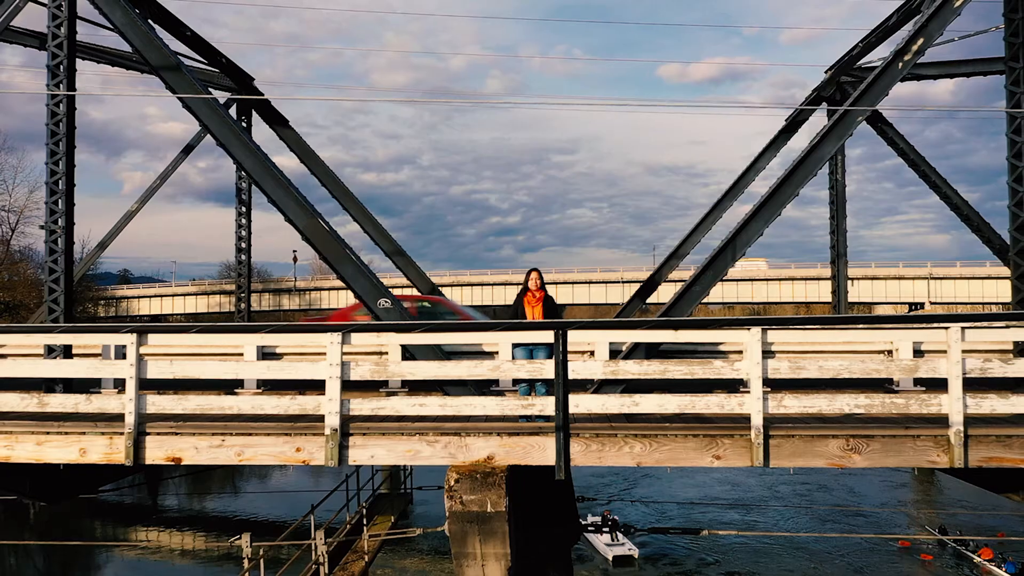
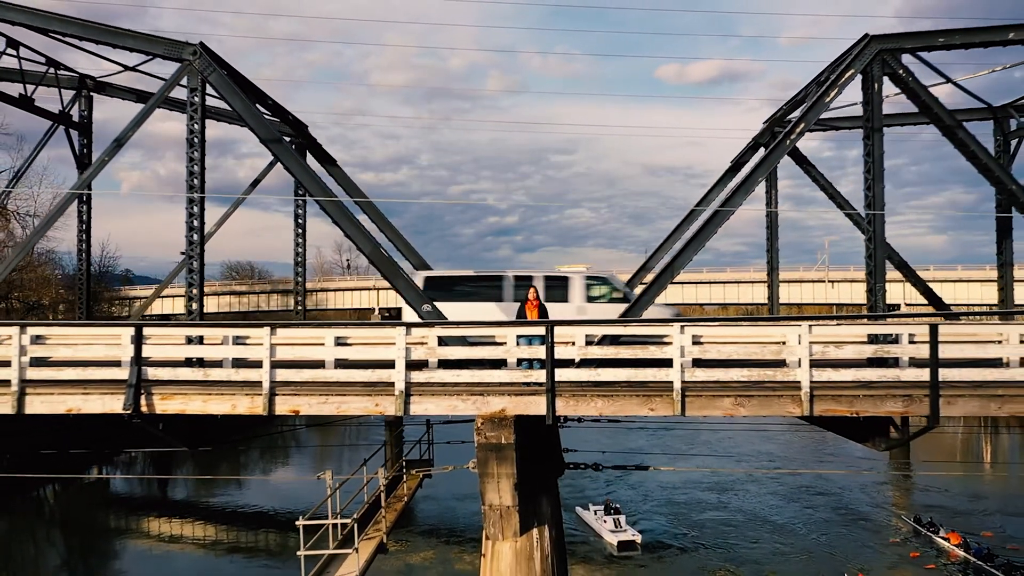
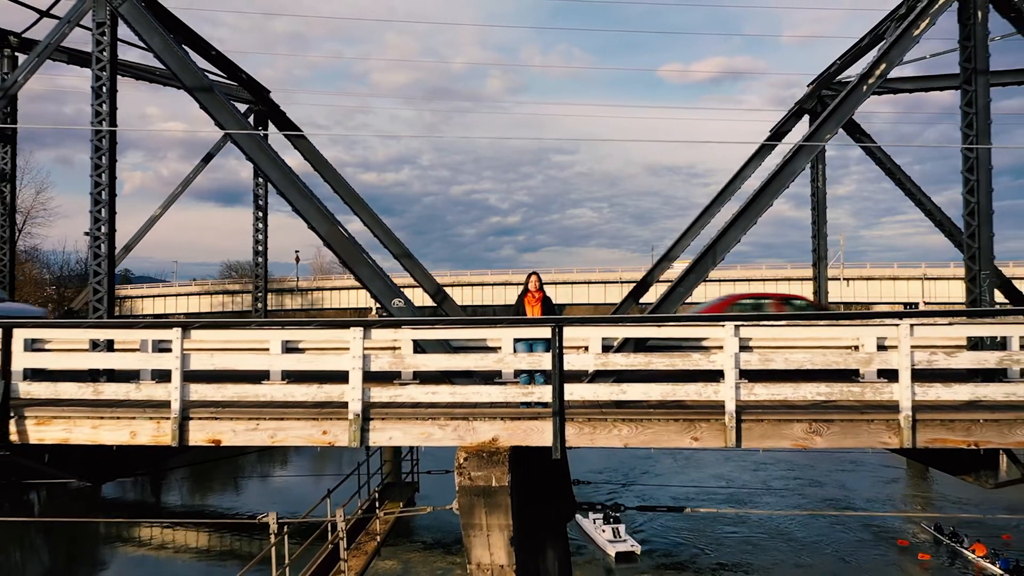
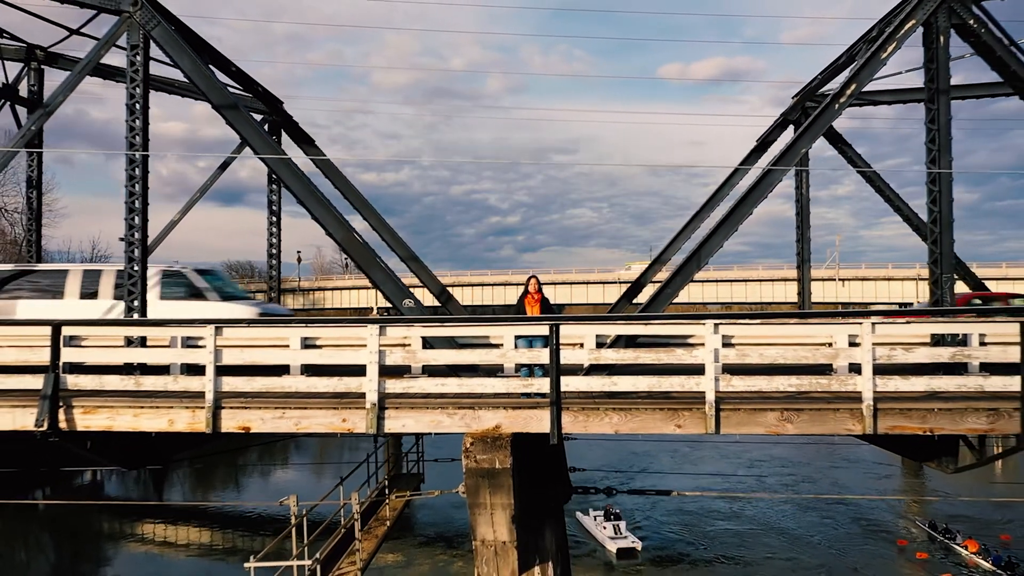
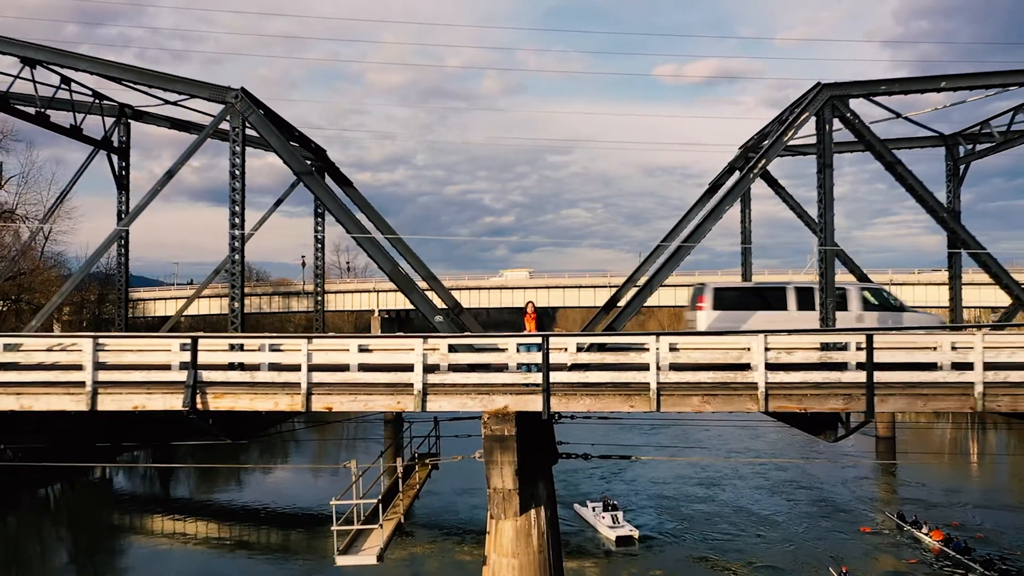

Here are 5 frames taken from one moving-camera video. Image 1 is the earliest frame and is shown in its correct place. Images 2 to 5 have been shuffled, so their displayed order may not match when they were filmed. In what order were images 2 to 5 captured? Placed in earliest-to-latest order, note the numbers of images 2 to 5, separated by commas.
3, 4, 2, 5
